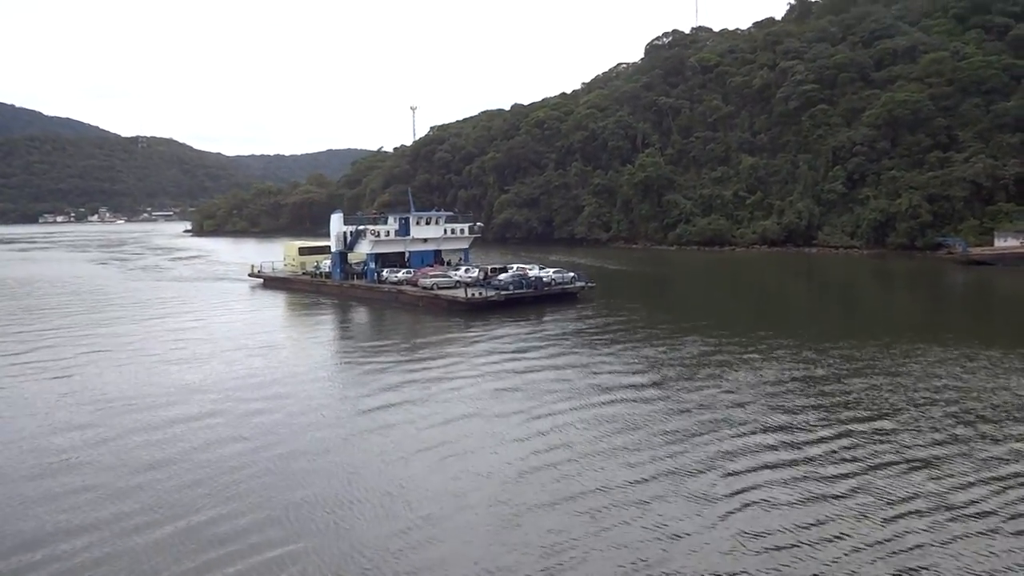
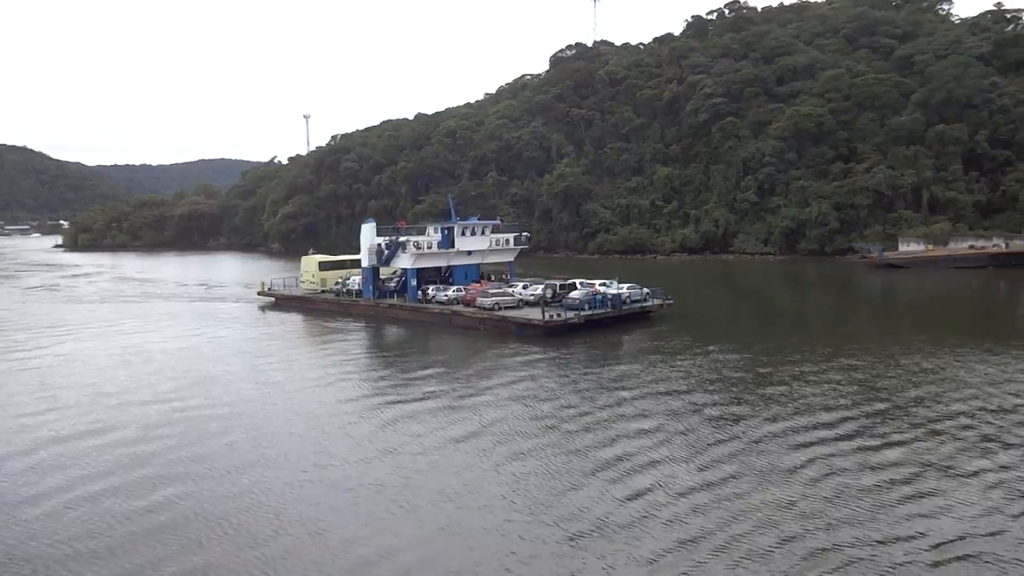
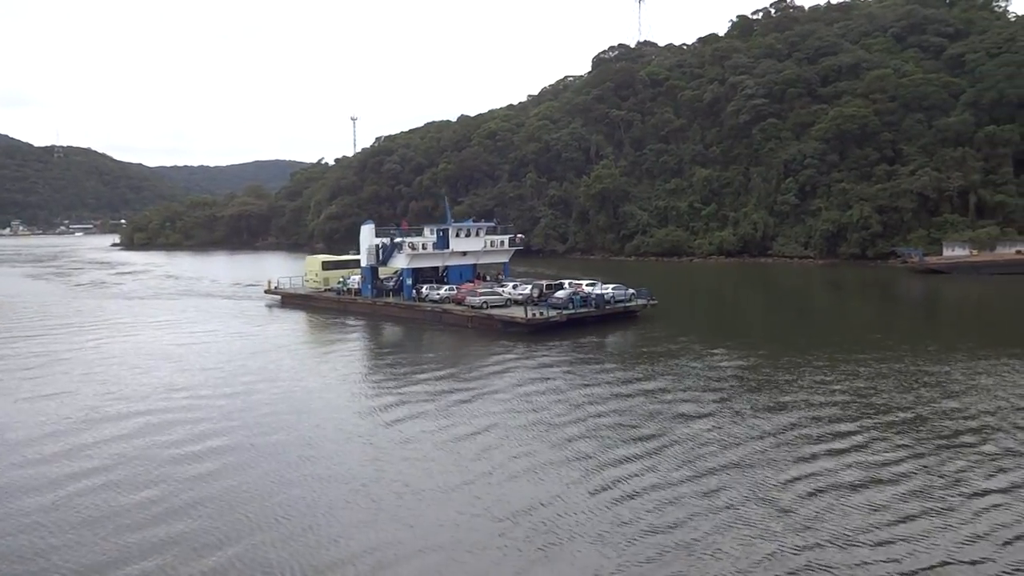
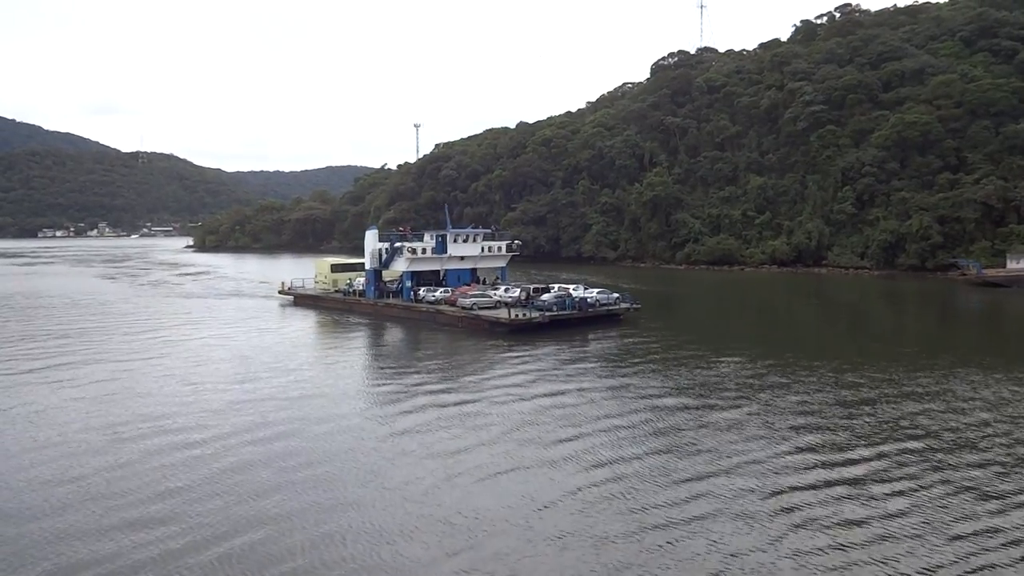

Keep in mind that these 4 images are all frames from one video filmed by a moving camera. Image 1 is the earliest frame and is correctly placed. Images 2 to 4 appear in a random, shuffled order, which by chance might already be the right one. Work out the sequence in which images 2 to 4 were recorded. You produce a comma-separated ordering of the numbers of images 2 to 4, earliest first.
4, 3, 2
